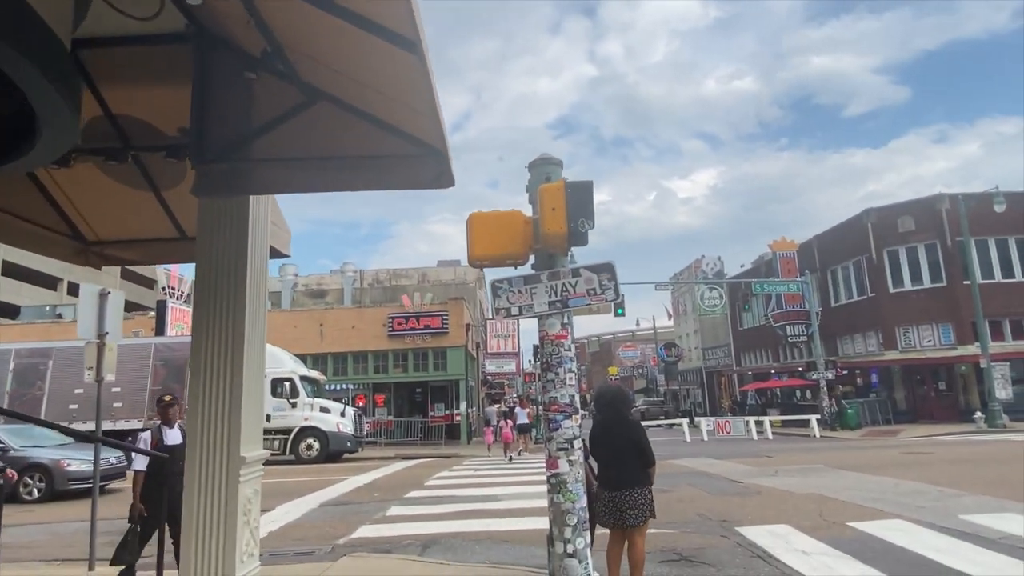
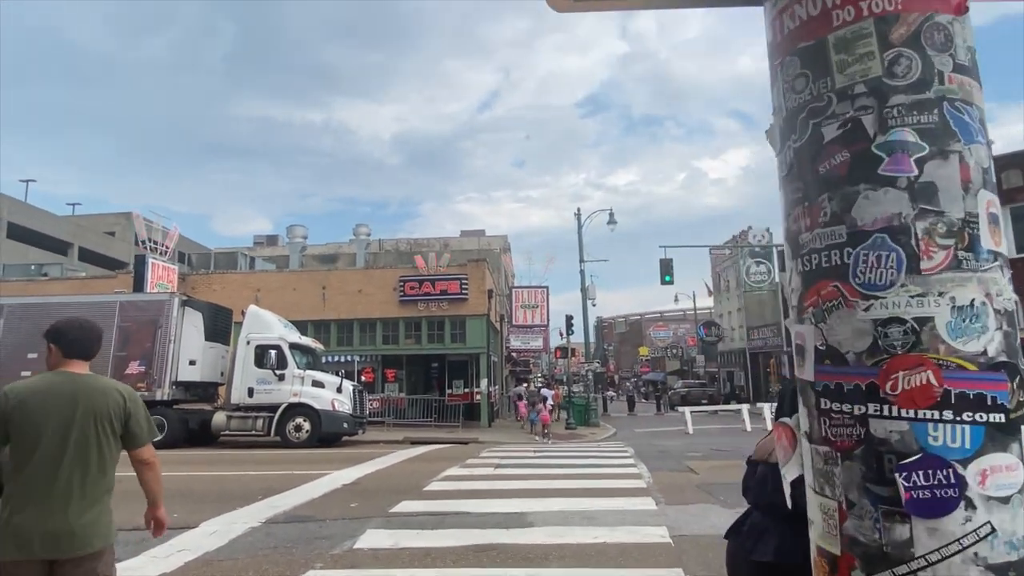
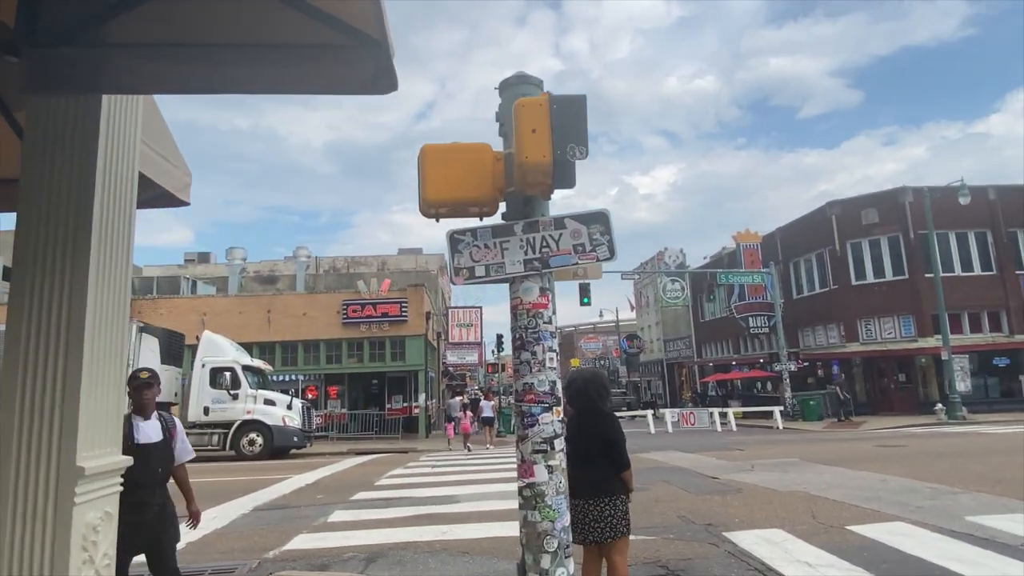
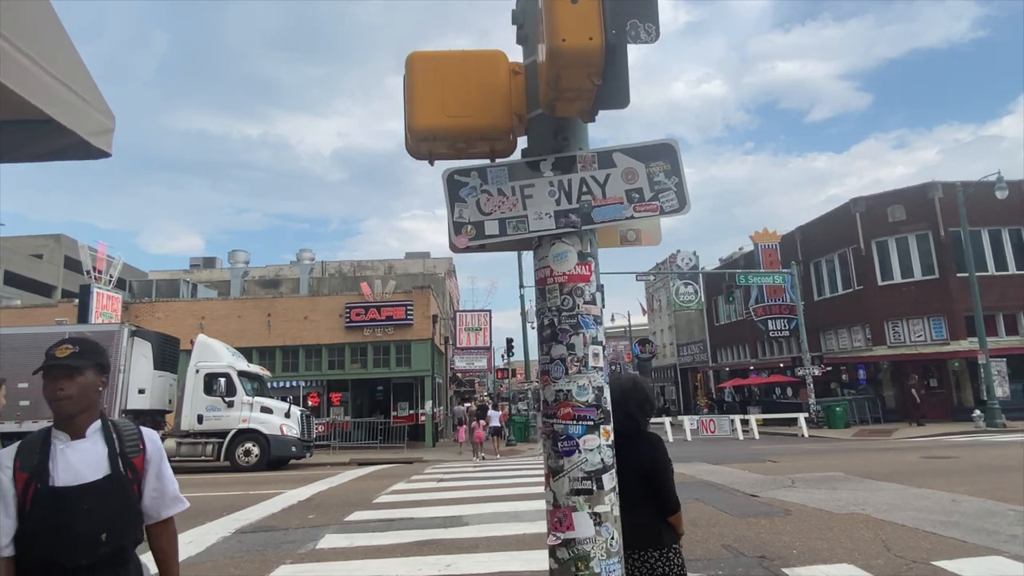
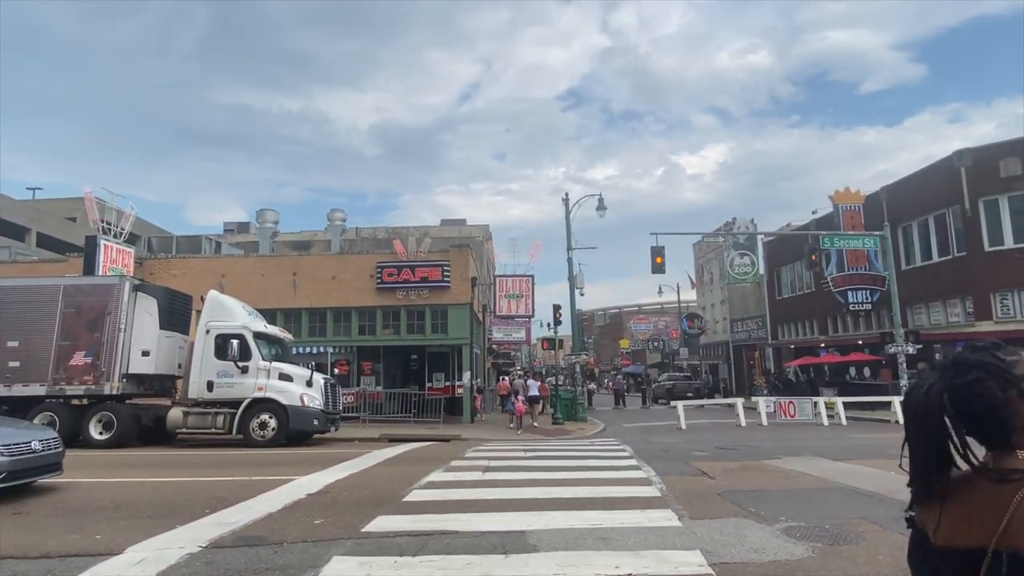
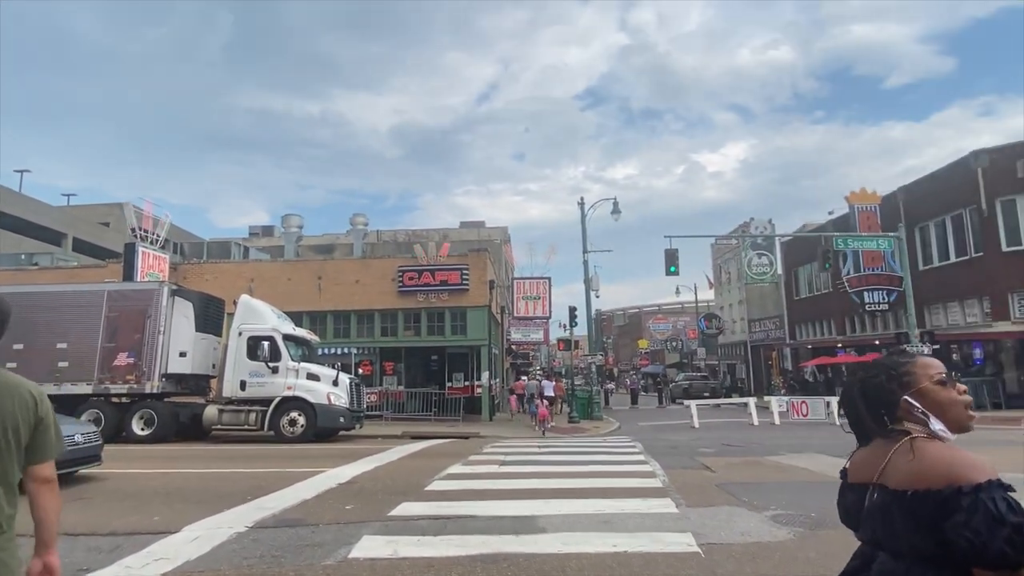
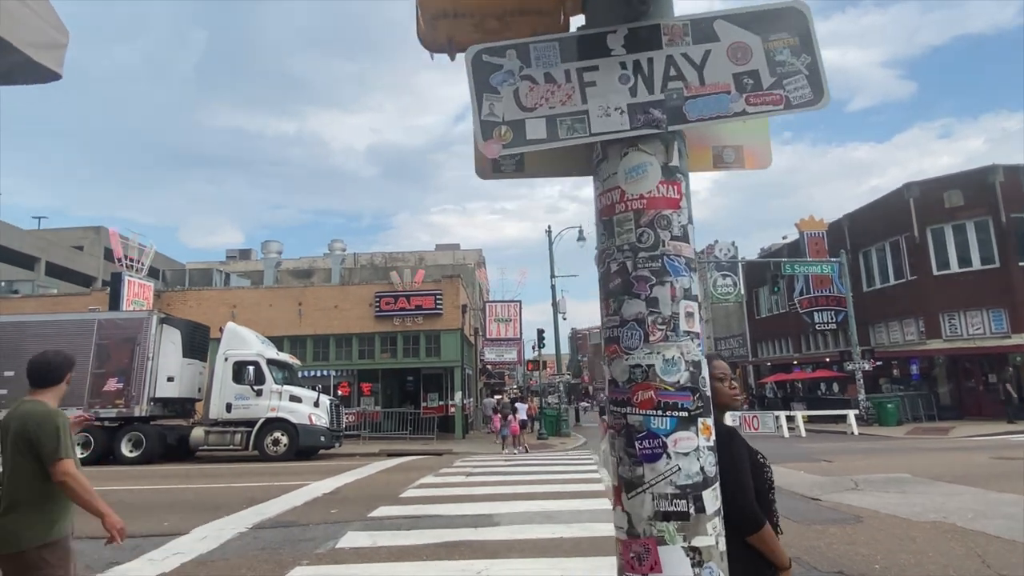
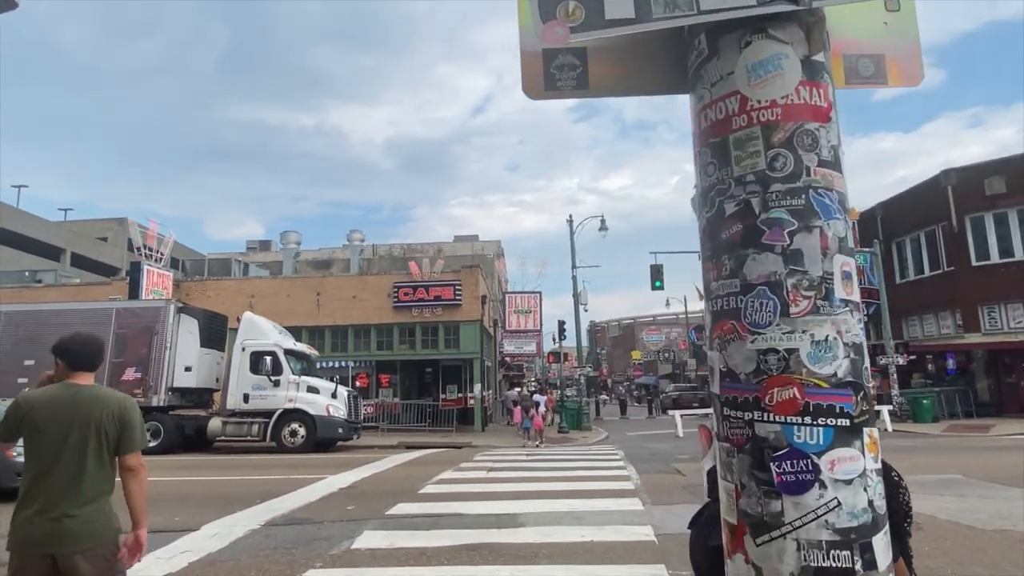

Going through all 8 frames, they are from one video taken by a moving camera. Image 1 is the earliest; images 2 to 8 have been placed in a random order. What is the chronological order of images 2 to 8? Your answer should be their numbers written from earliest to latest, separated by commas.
3, 4, 7, 8, 2, 6, 5
